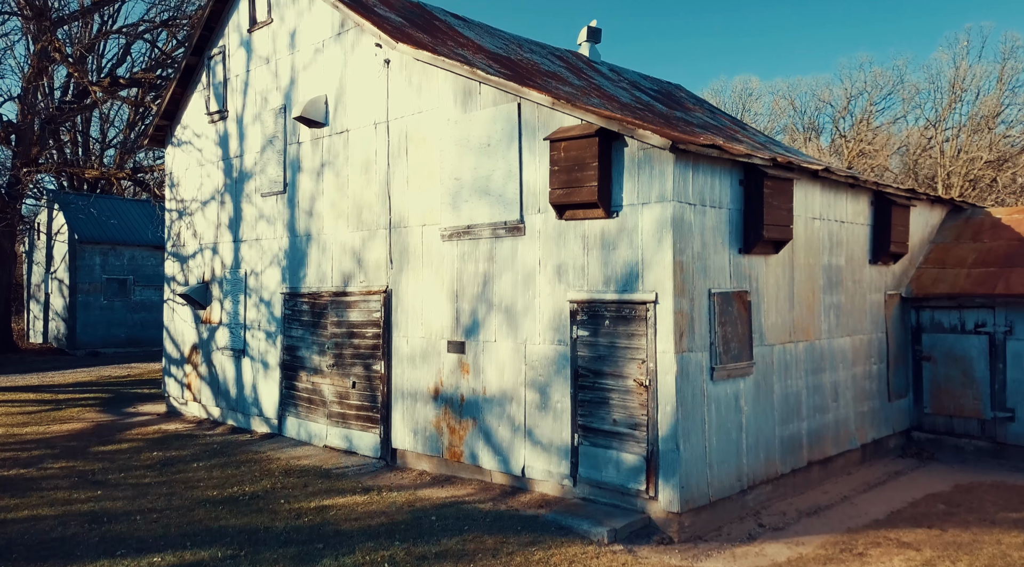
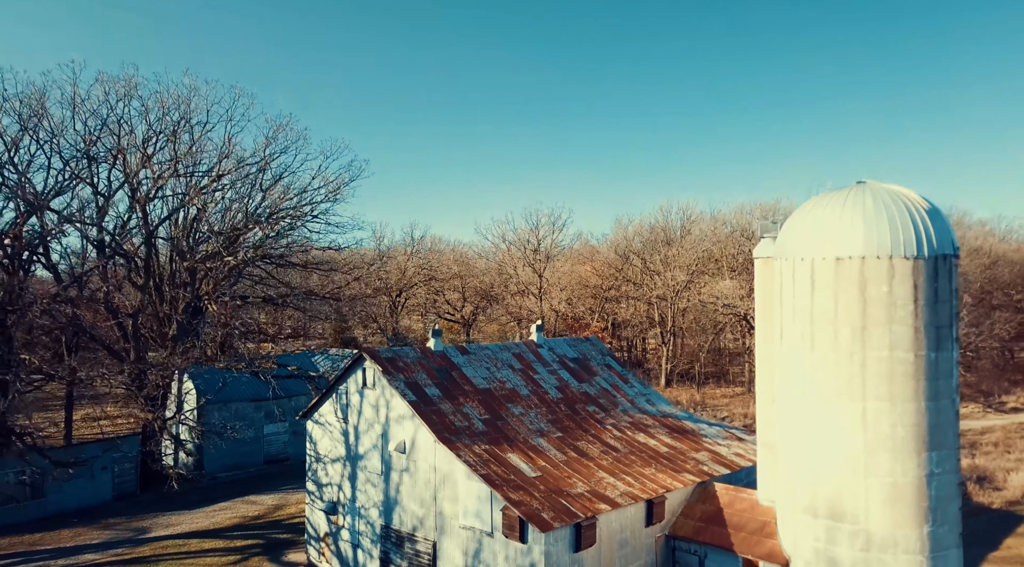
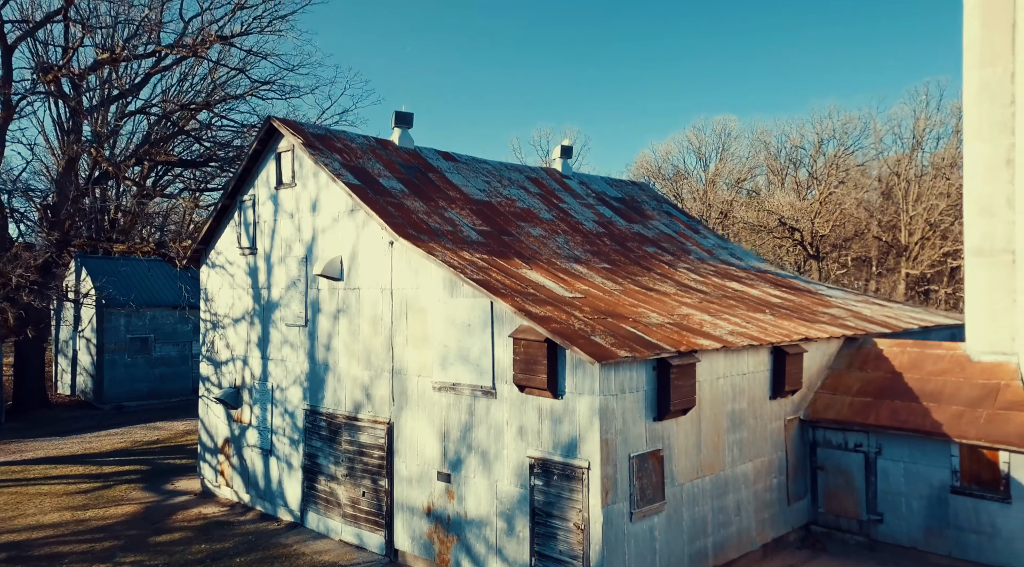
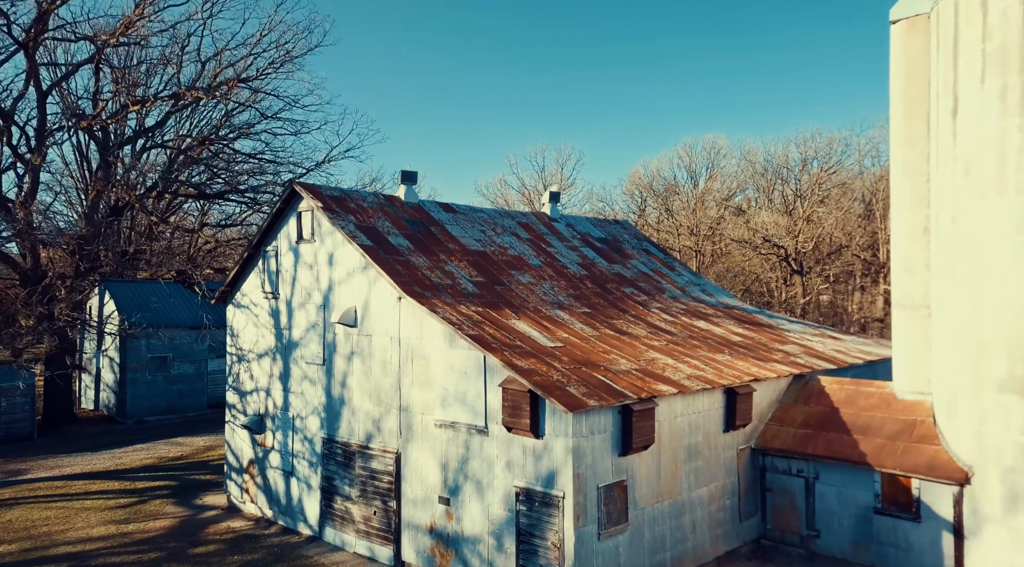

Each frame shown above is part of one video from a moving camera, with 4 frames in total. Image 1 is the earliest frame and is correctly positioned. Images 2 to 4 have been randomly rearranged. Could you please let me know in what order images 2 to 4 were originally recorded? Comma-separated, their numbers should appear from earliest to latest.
3, 4, 2
